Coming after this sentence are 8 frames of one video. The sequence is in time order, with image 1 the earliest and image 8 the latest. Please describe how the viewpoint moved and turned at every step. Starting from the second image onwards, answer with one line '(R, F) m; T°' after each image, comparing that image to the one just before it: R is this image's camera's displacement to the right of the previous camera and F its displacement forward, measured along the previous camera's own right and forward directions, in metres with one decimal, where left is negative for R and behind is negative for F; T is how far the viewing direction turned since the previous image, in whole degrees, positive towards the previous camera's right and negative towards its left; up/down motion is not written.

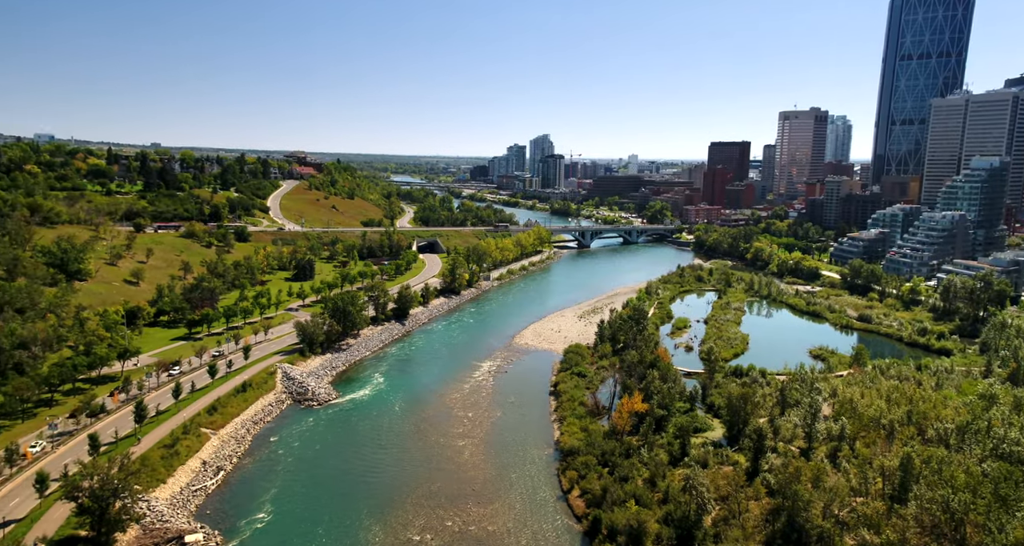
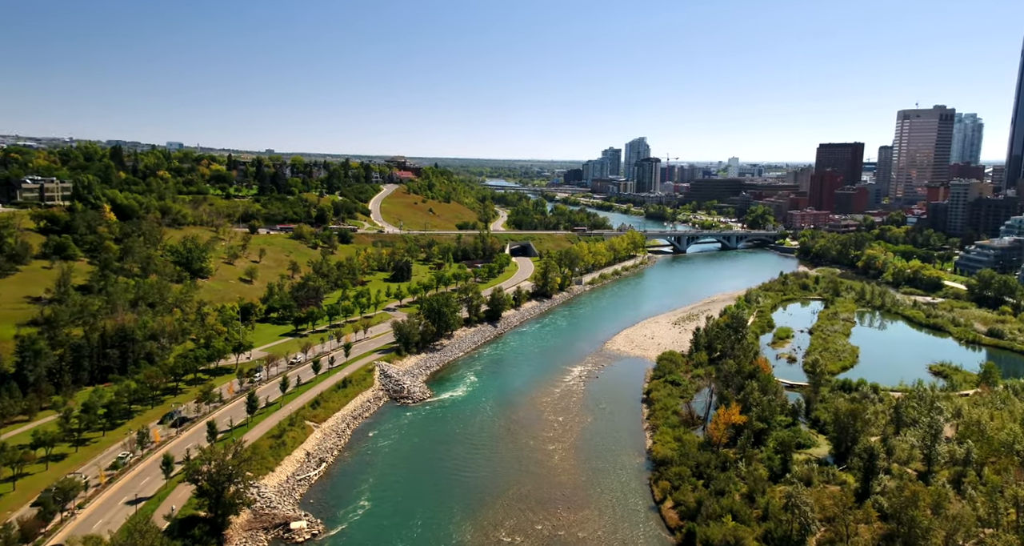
(-1.1, -0.1) m; -7°
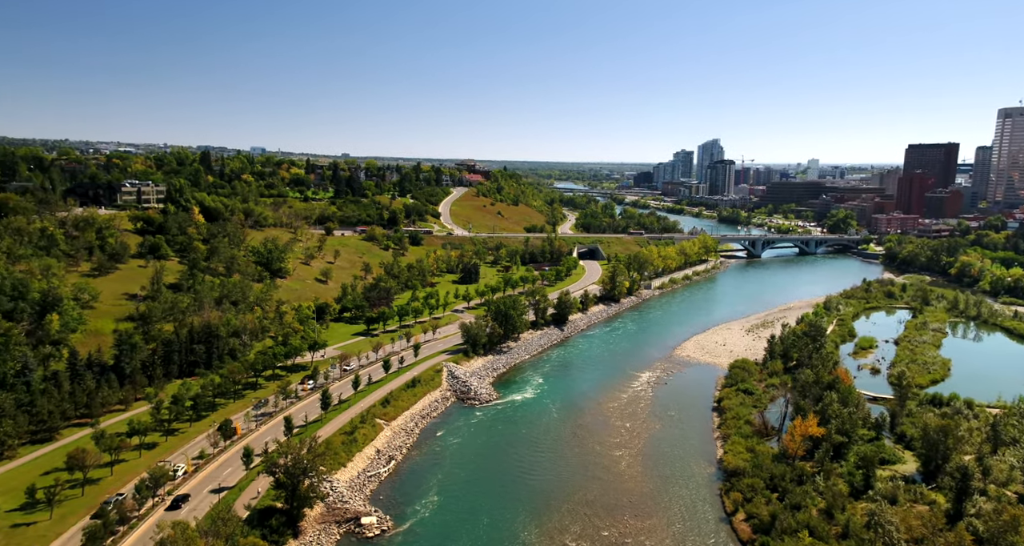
(-0.9, 0.0) m; -5°
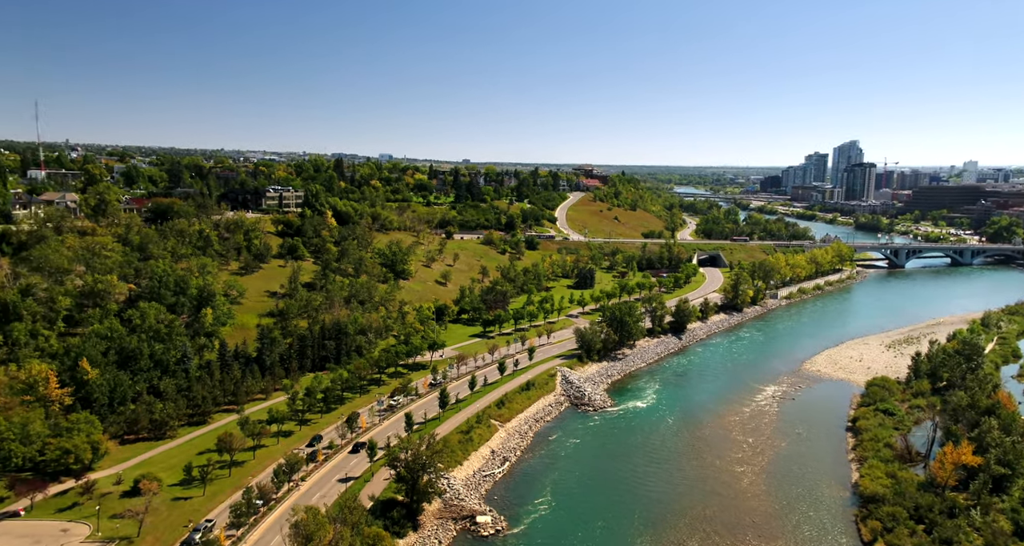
(-1.5, -0.1) m; -9°
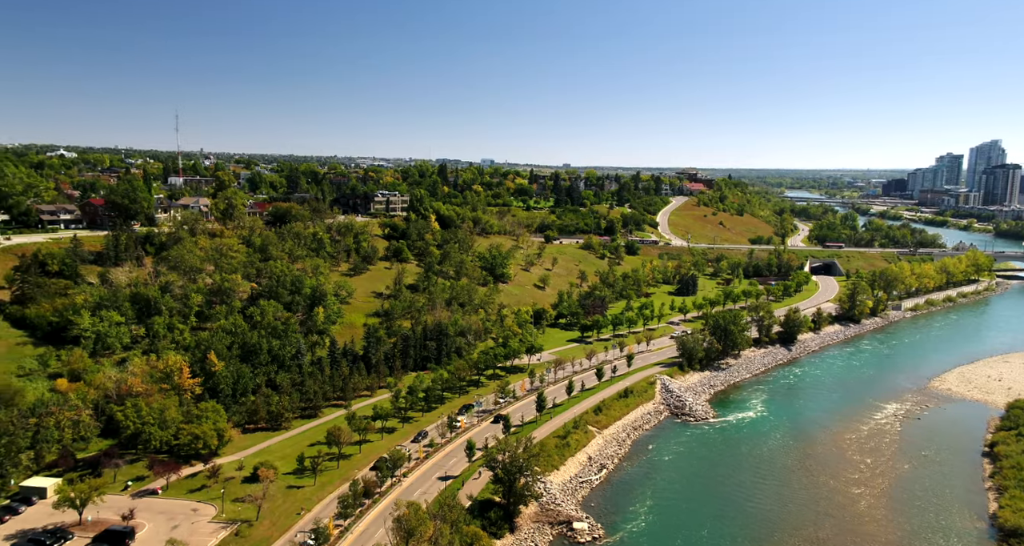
(-1.2, -0.1) m; -8°
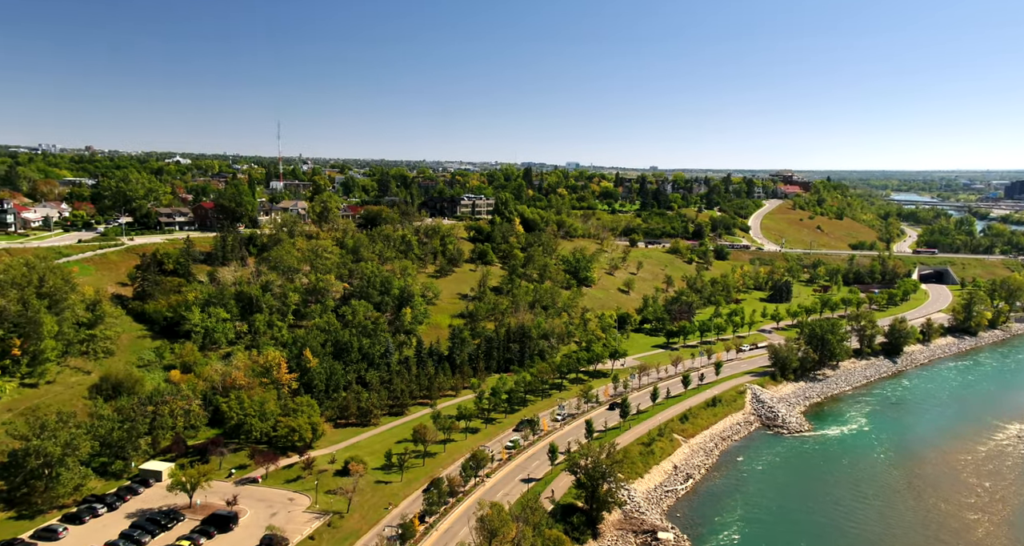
(-1.0, 0.0) m; -6°
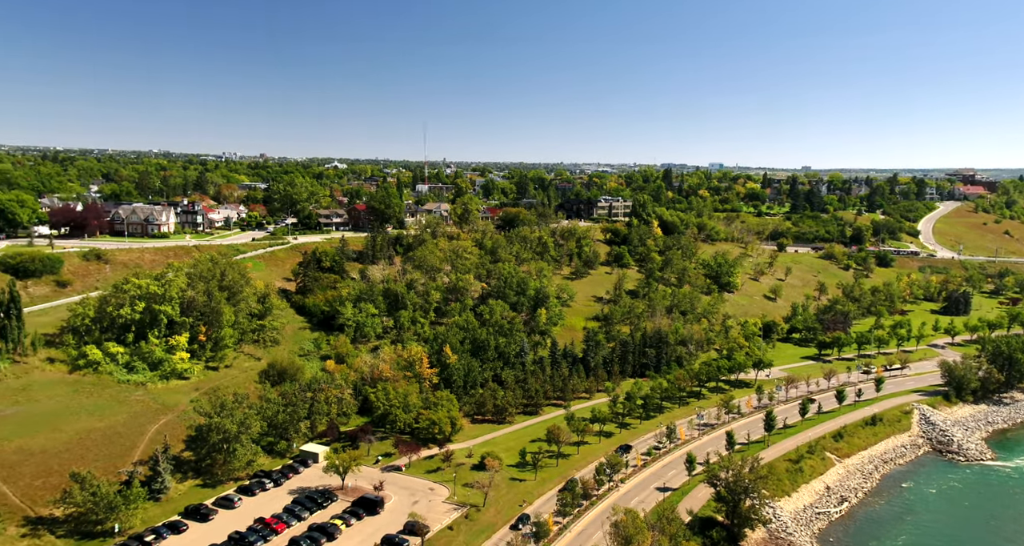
(-1.7, -0.1) m; -10°
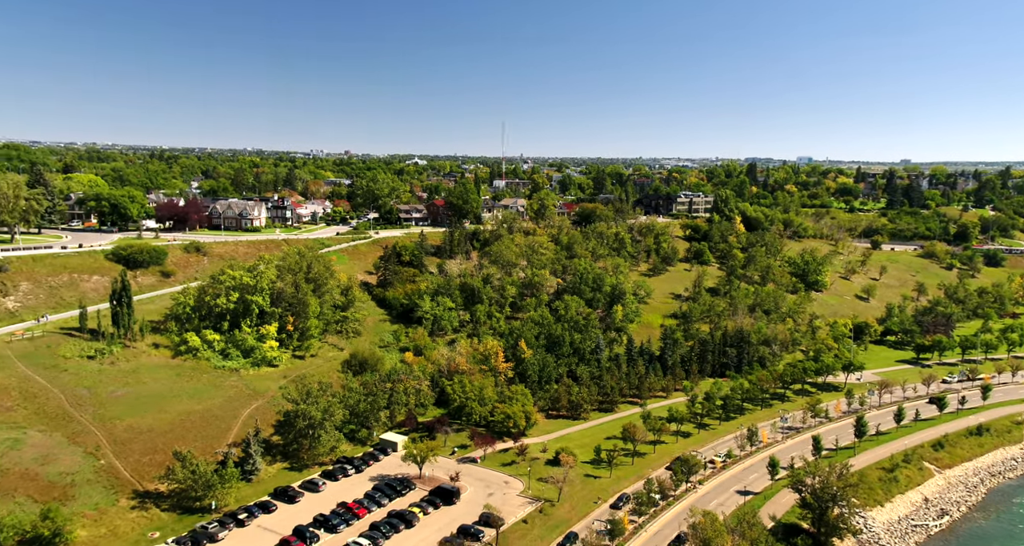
(-0.9, 0.0) m; -6°
